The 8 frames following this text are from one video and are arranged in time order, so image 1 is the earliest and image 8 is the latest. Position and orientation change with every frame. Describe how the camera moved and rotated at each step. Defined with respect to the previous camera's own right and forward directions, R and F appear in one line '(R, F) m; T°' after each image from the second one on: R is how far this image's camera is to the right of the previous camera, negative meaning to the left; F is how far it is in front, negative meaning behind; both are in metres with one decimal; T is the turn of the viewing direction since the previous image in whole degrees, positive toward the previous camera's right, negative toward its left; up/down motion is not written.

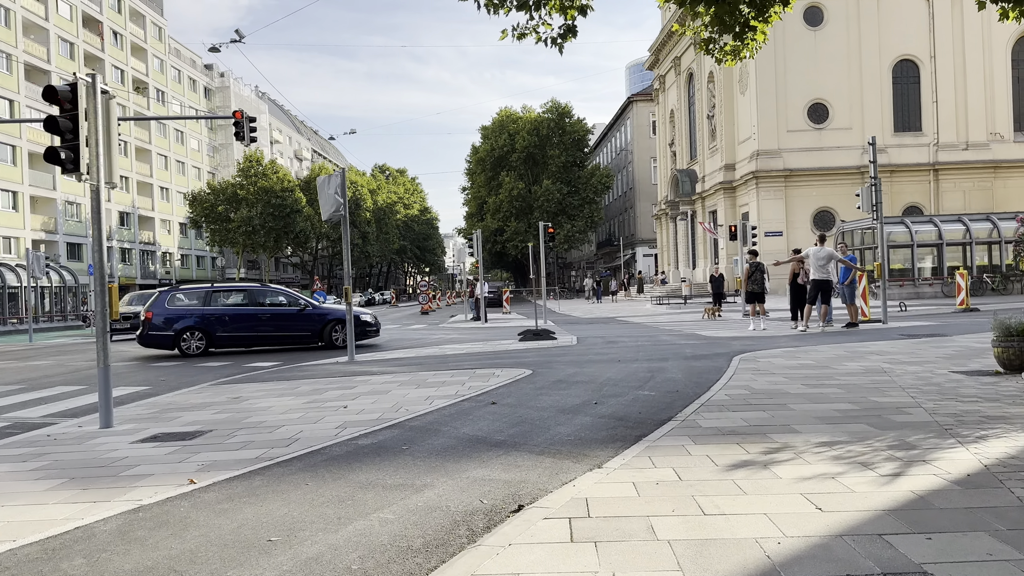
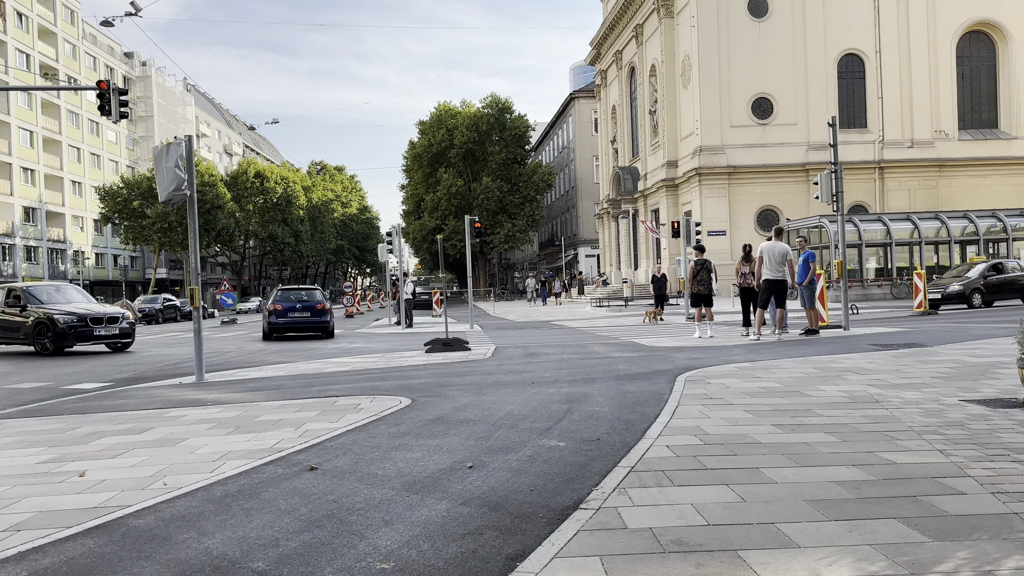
(+0.7, +2.7) m; +4°
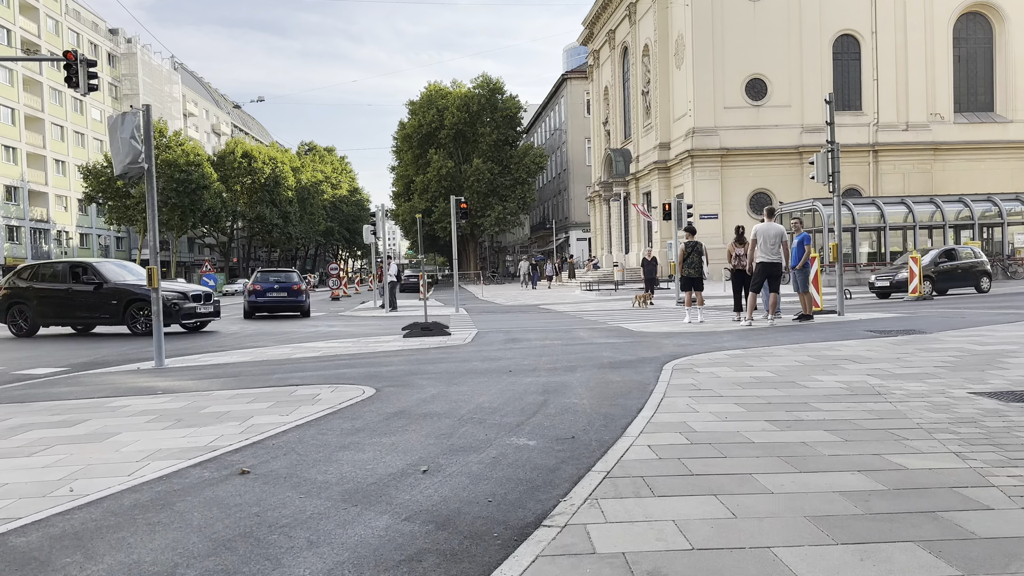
(+0.2, +0.6) m; +1°
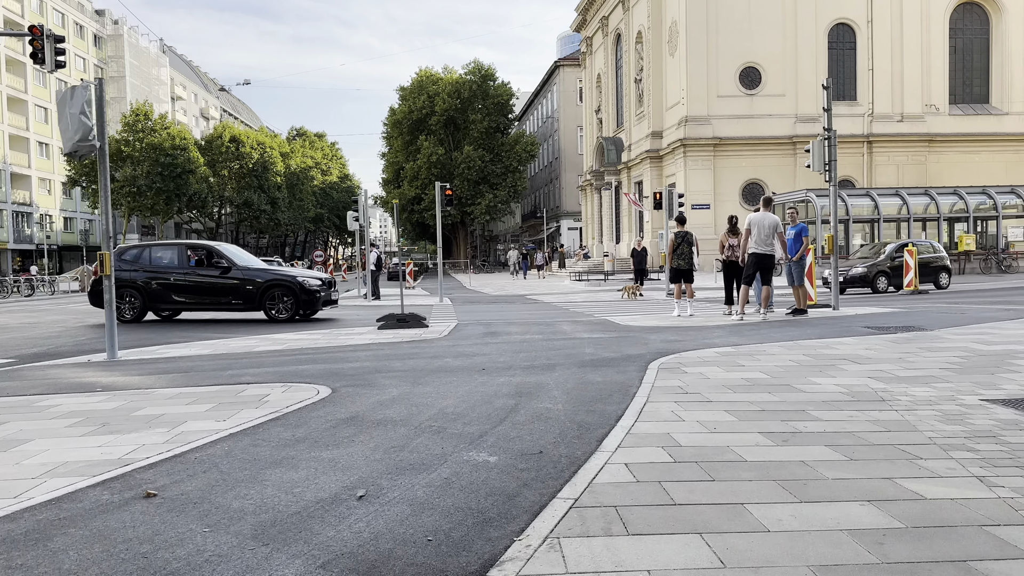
(+0.2, +0.6) m; +1°
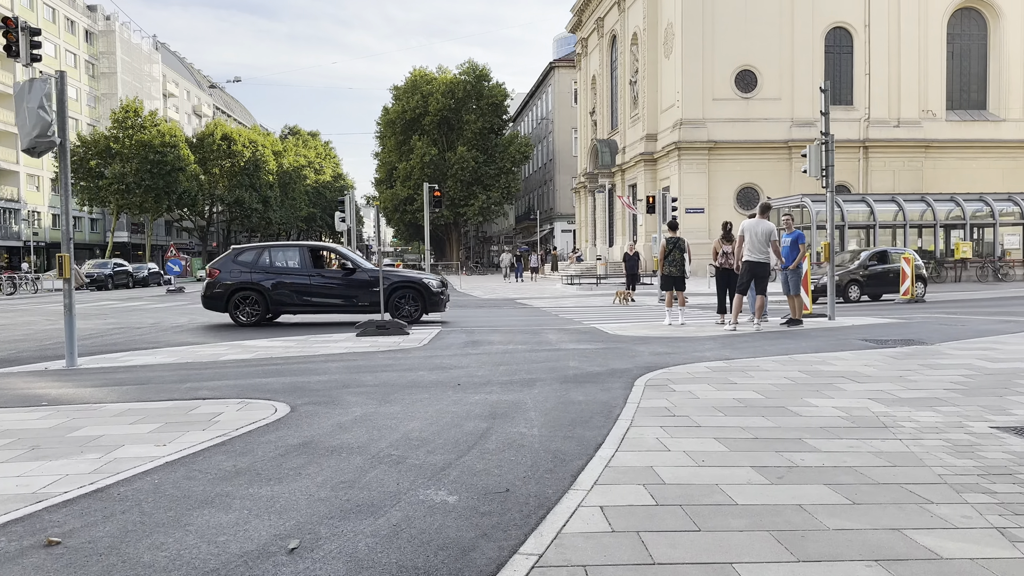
(+0.1, +0.5) m; 0°
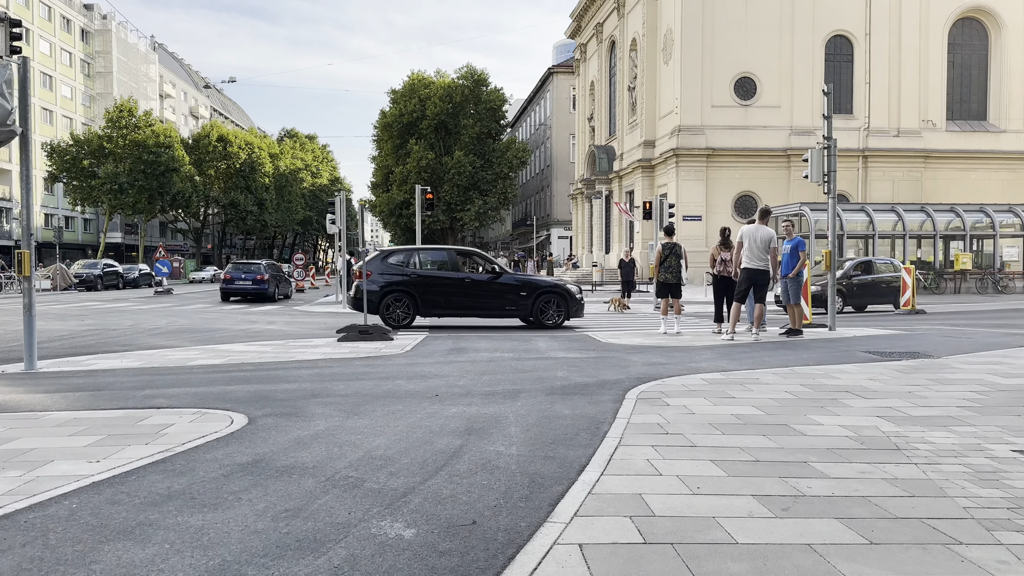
(+0.1, +0.5) m; 0°
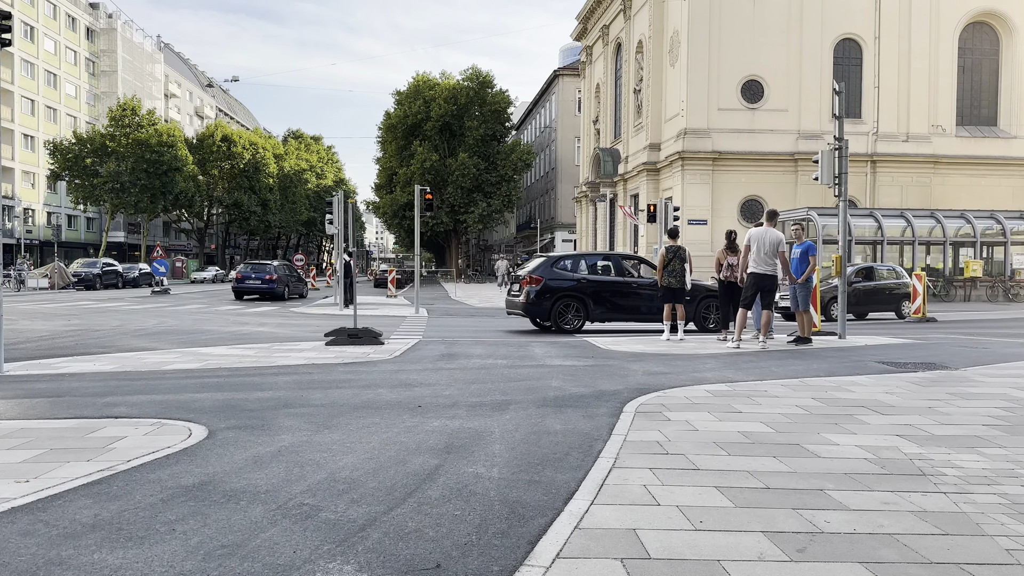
(+0.1, +0.5) m; 0°
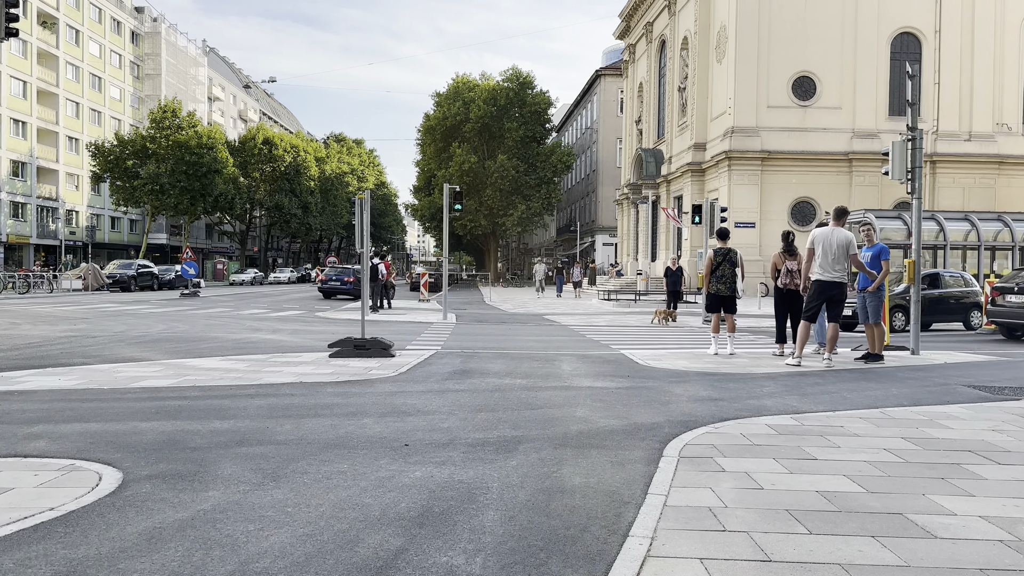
(+0.2, +1.3) m; -3°
